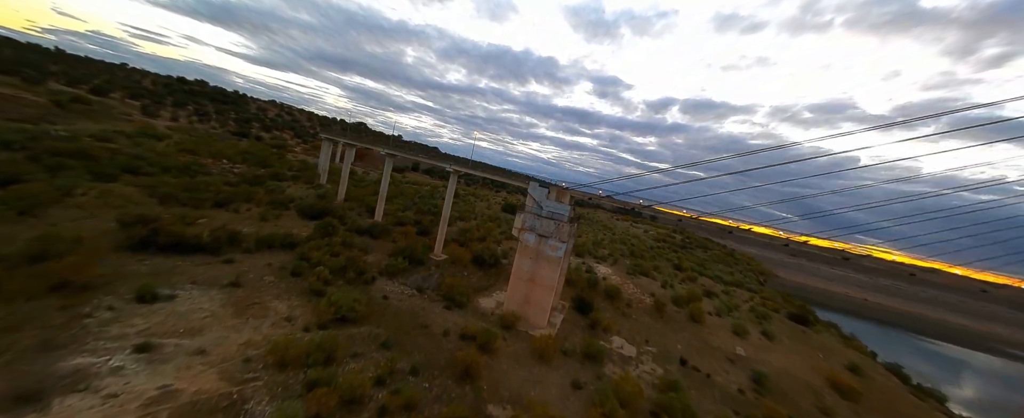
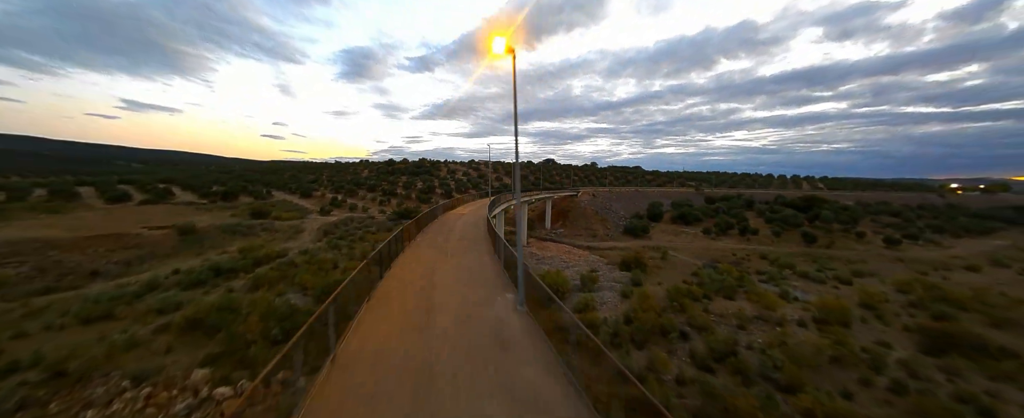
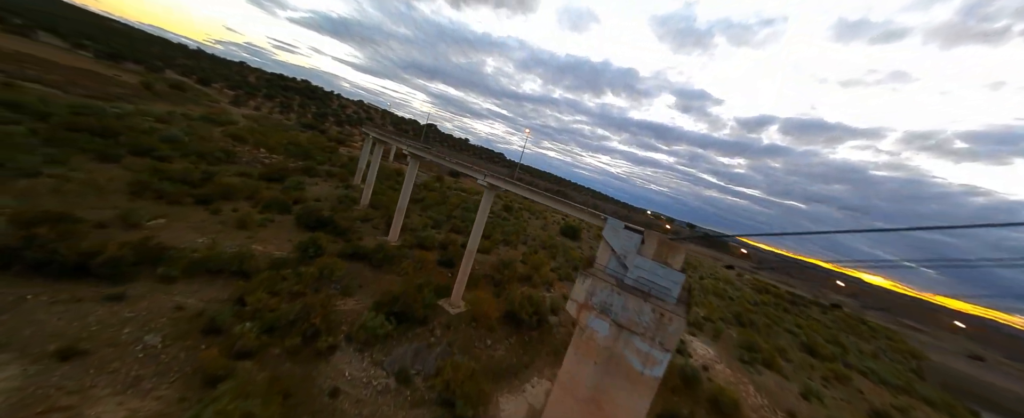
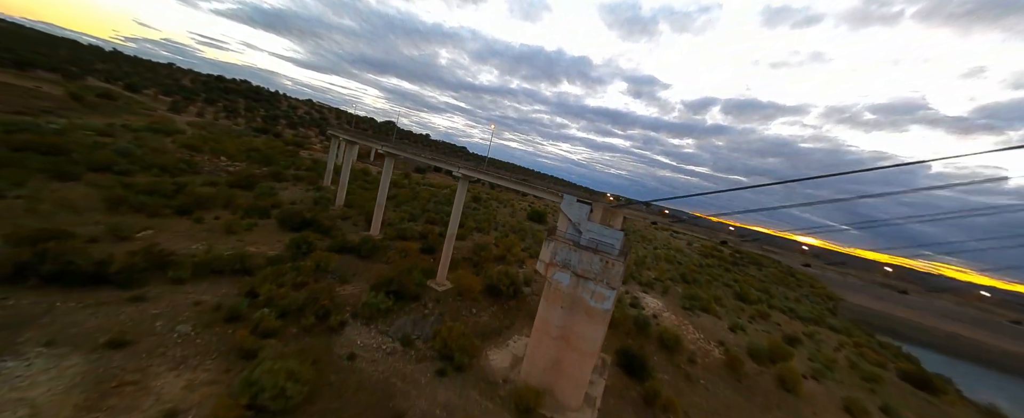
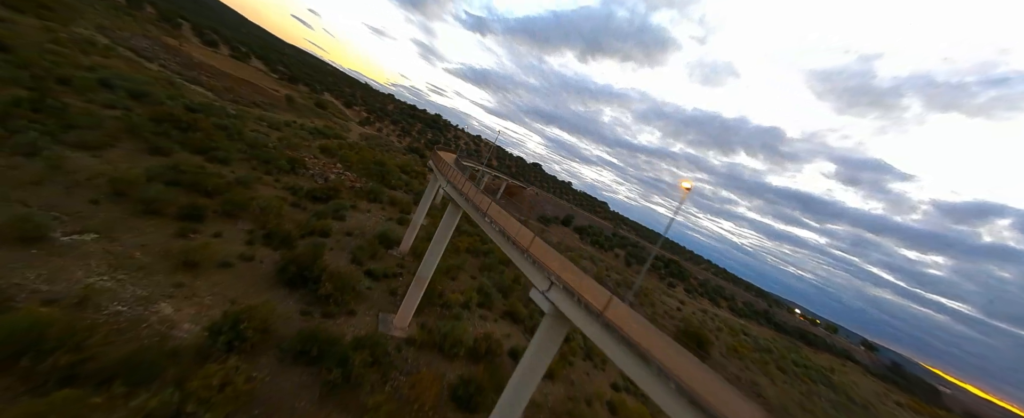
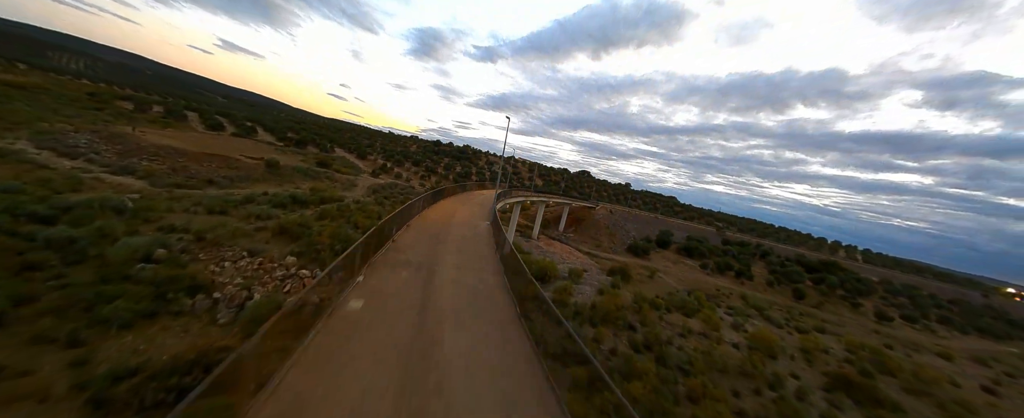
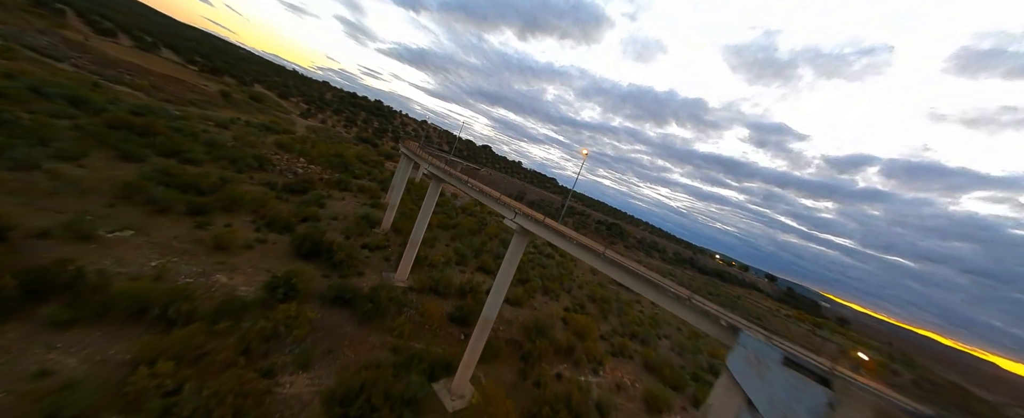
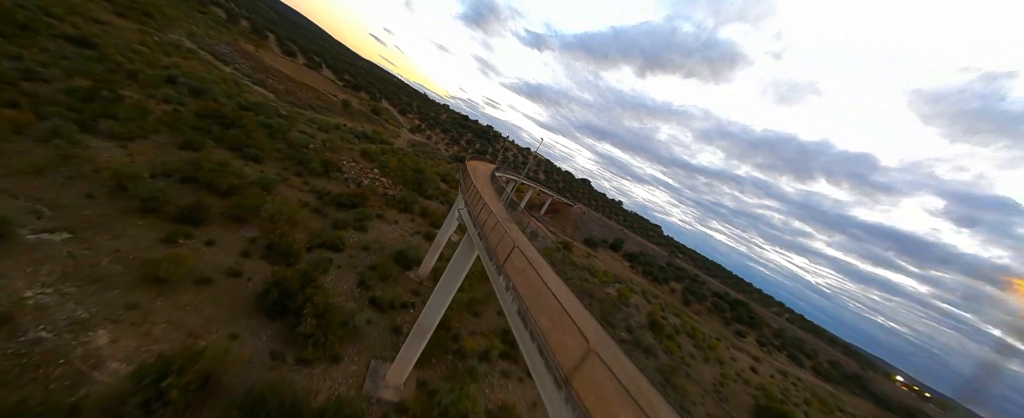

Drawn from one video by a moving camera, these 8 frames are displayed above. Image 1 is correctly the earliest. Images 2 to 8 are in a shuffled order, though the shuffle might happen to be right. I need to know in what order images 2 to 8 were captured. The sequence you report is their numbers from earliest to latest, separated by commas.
4, 3, 7, 5, 8, 6, 2
